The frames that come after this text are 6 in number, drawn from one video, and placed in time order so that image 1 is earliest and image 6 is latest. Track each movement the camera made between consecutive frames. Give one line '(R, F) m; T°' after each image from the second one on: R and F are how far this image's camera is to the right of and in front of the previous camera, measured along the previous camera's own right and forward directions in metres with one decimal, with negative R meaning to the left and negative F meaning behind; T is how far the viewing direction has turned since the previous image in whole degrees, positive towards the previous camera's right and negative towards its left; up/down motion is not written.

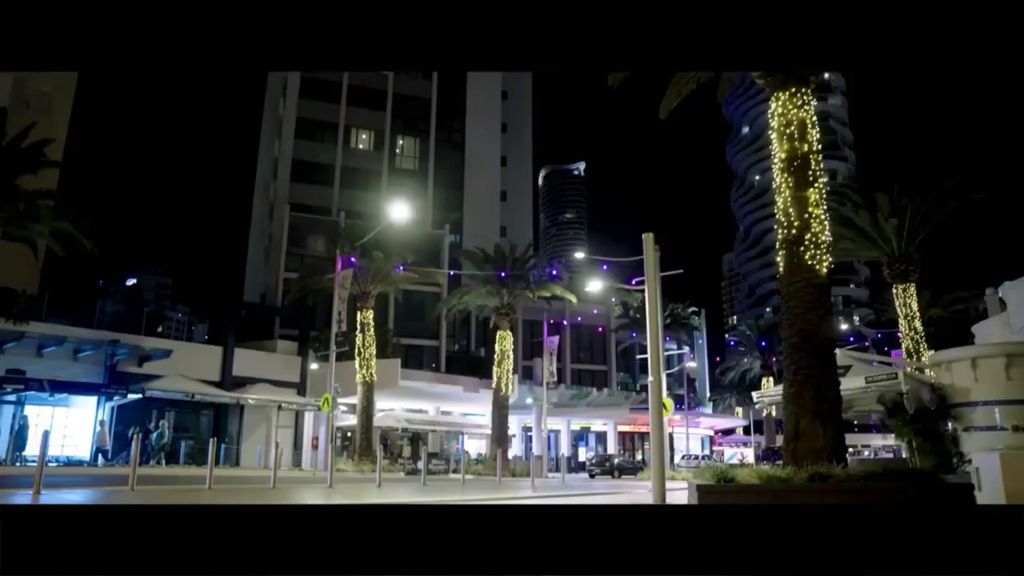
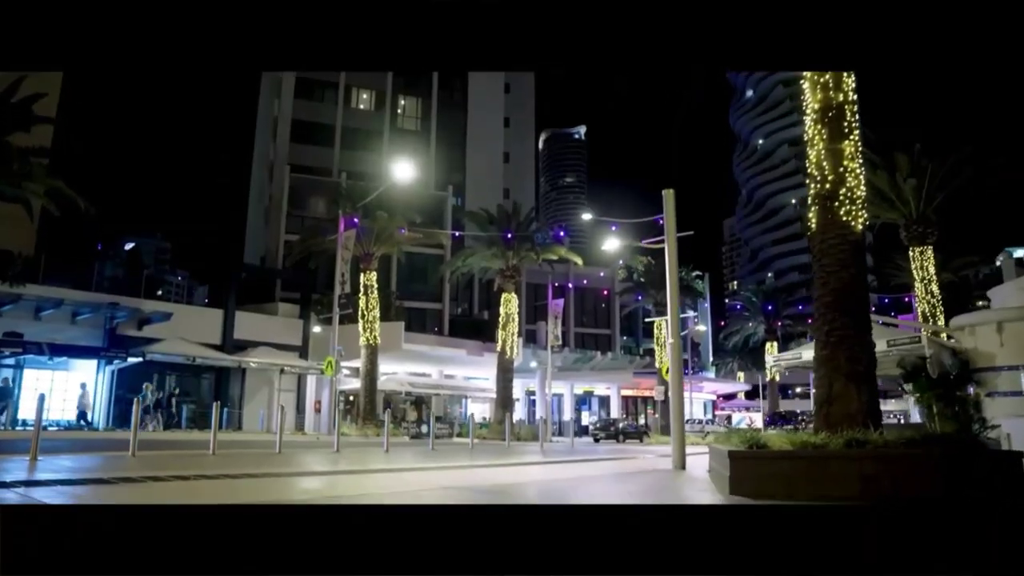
(-0.2, +0.6) m; 0°
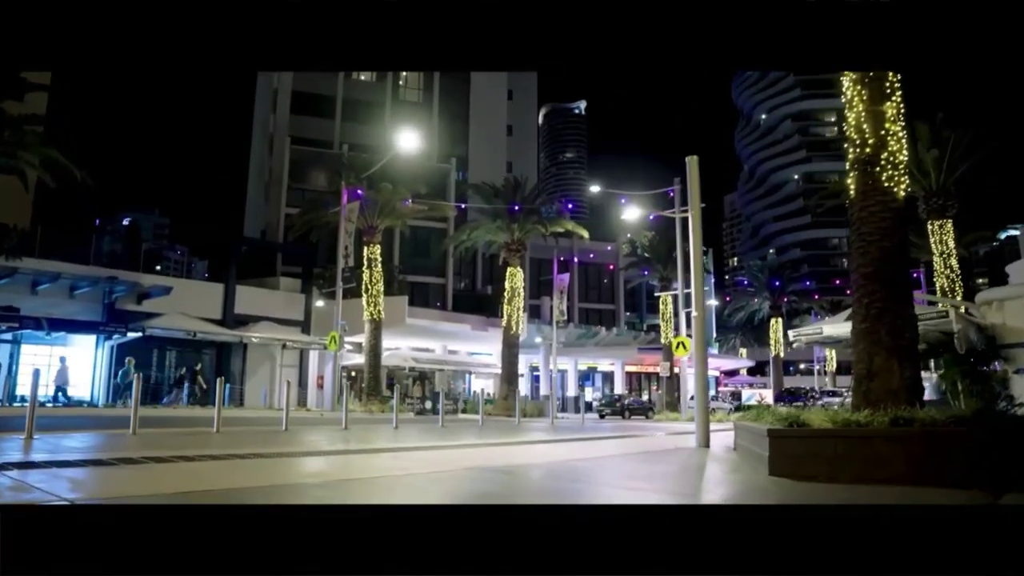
(-0.3, +0.6) m; 0°
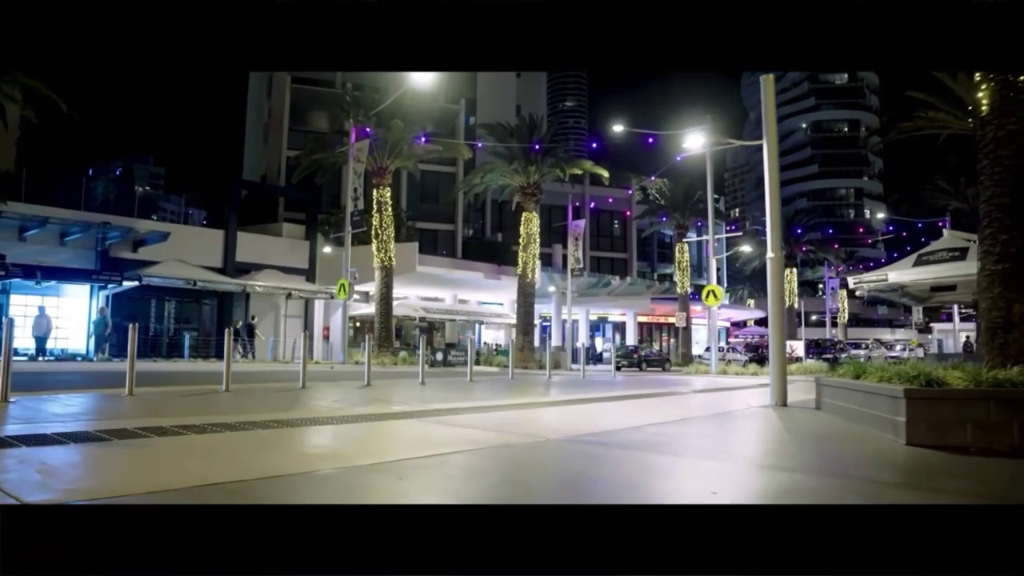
(-0.7, +1.7) m; 0°
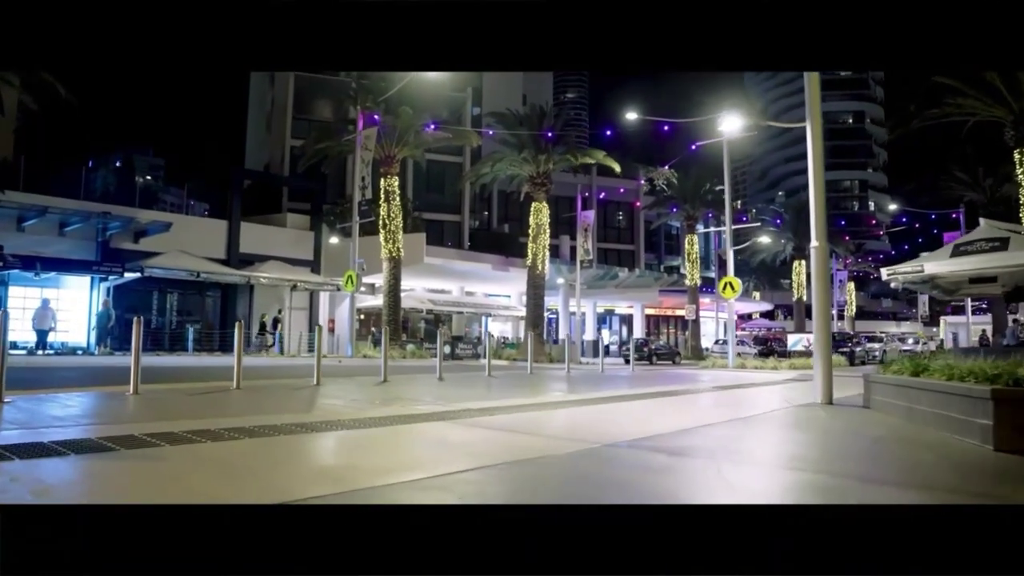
(-0.4, +0.7) m; 0°
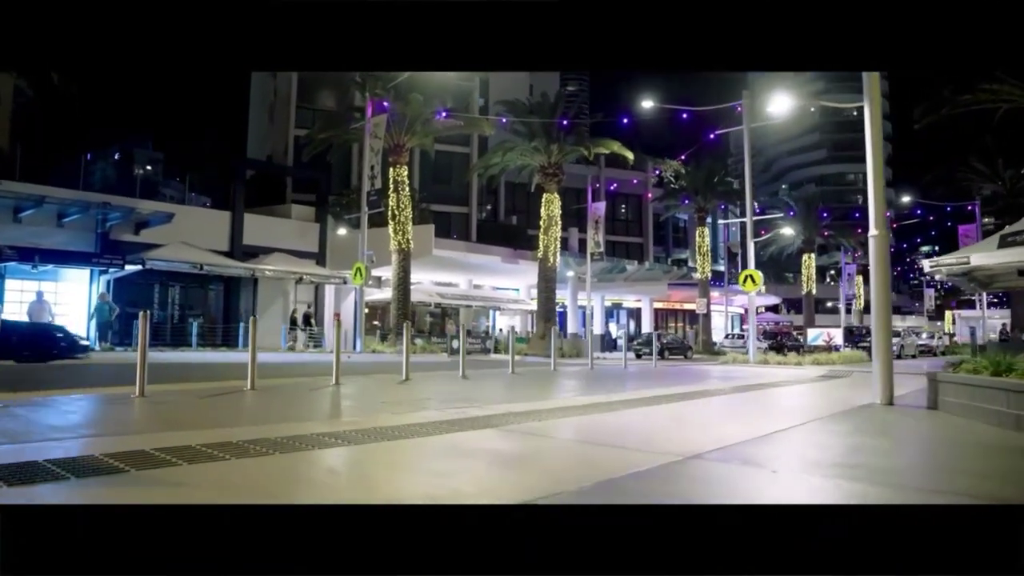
(-0.4, +0.8) m; 0°
